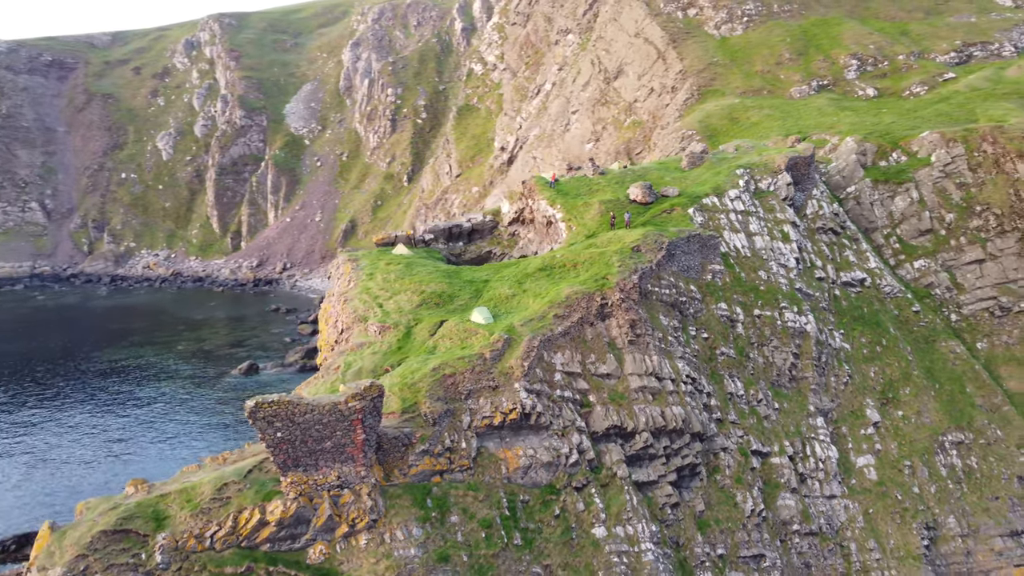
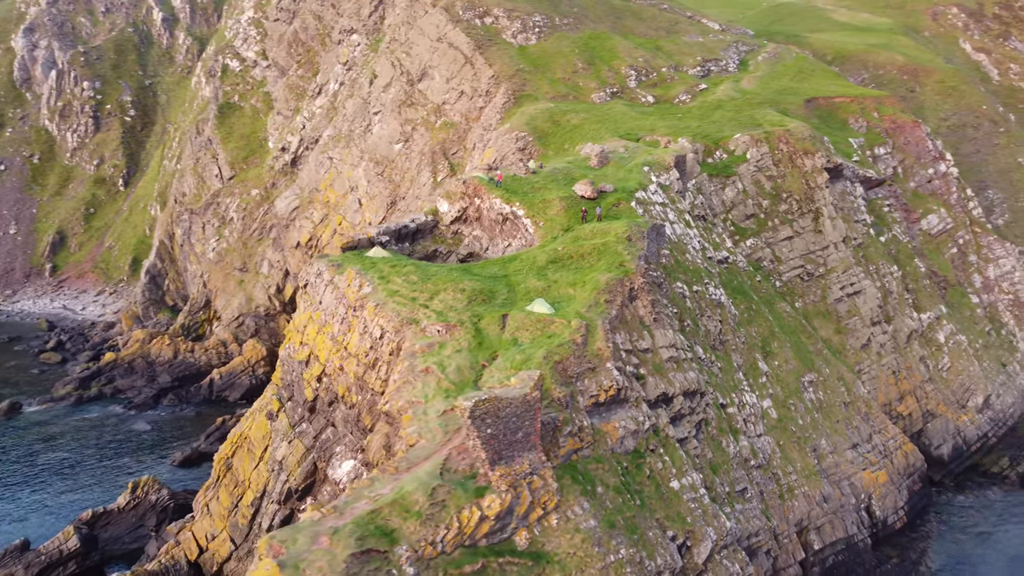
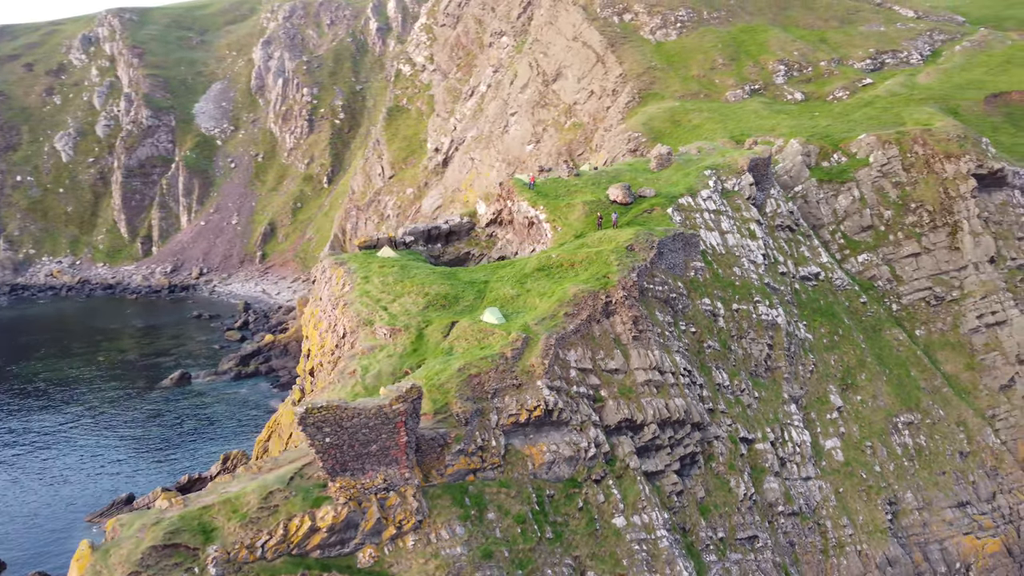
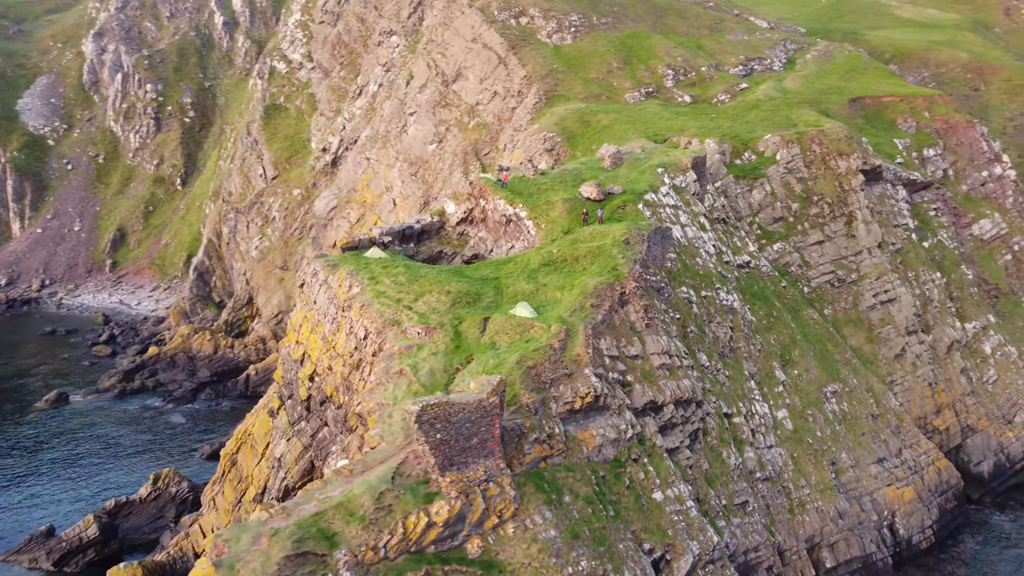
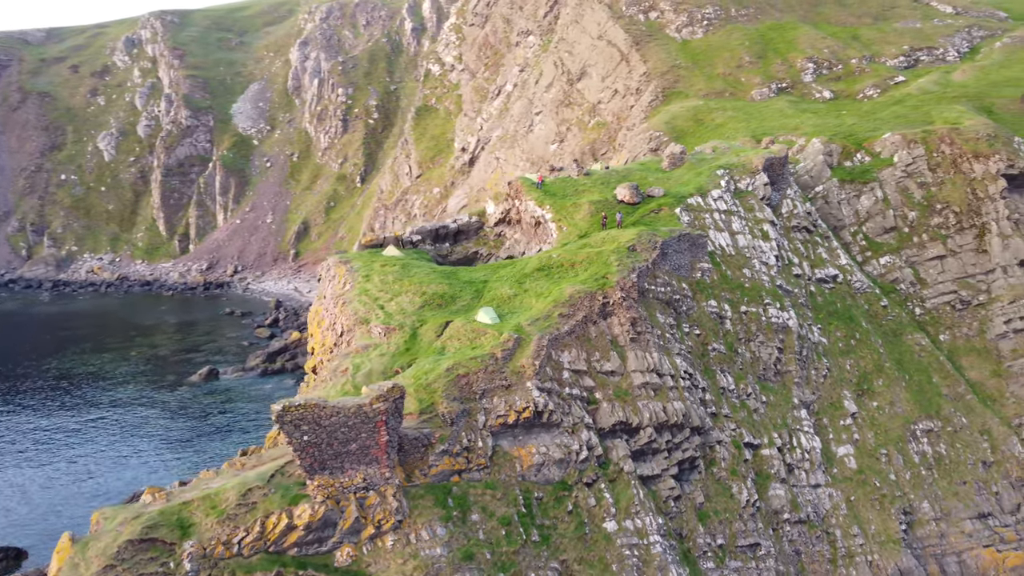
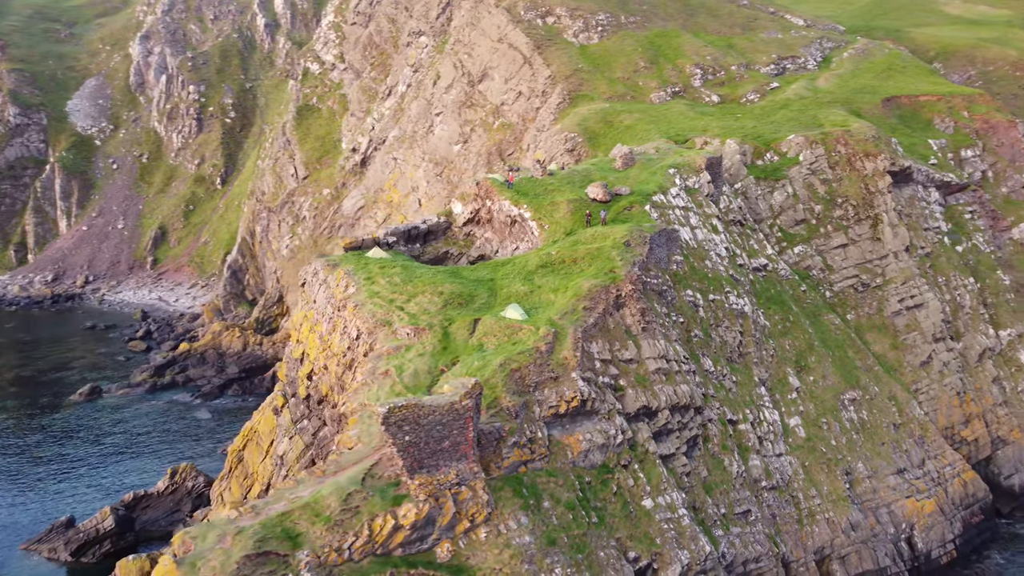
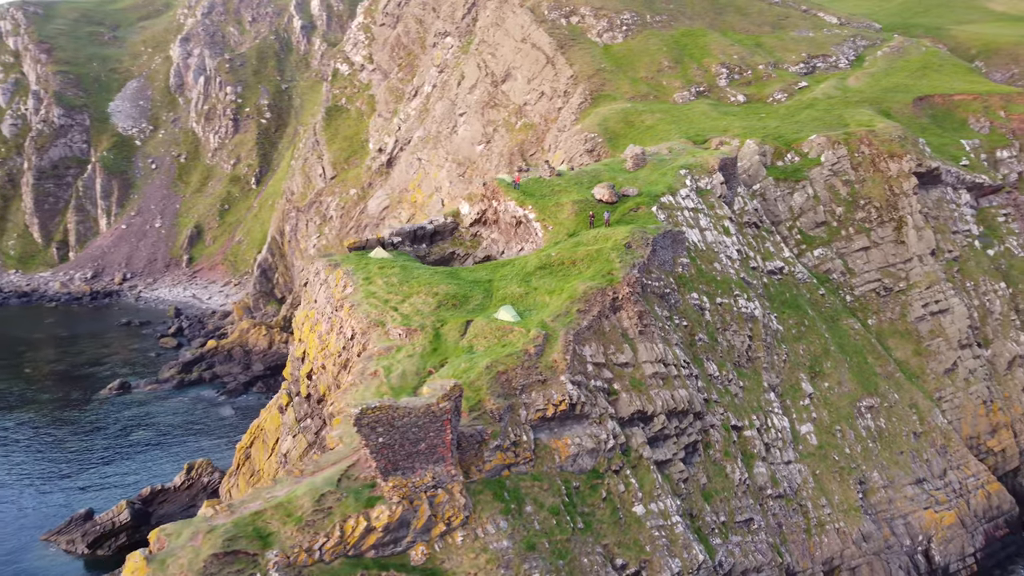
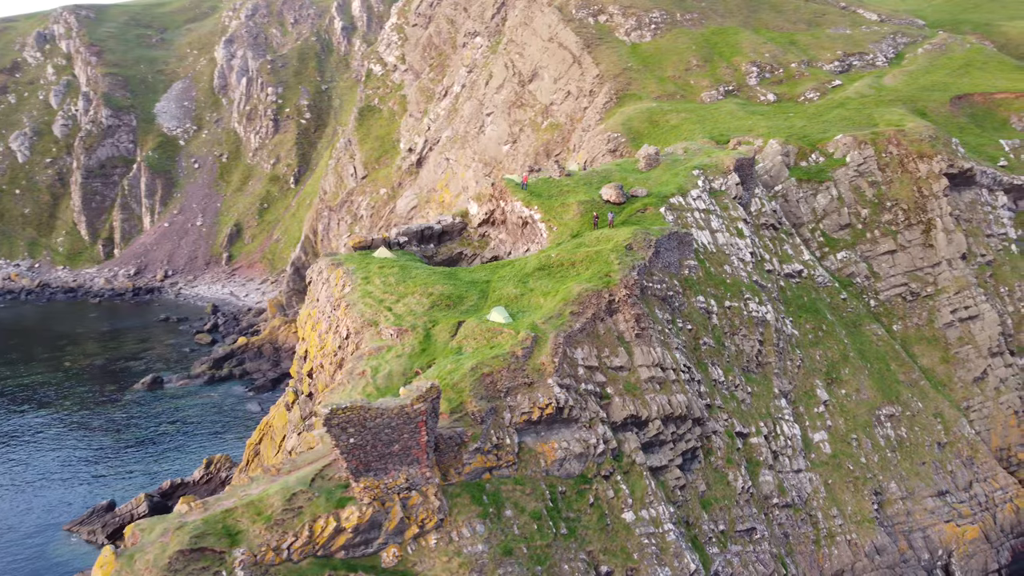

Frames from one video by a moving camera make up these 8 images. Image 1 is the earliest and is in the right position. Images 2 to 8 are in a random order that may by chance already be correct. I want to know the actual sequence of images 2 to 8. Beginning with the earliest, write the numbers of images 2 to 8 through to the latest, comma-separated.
5, 3, 8, 7, 6, 4, 2
